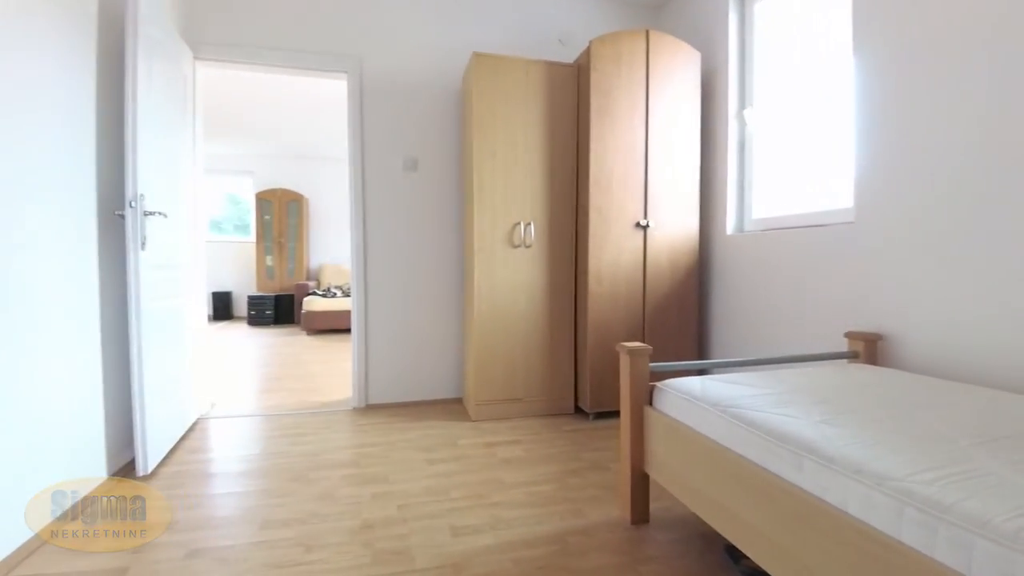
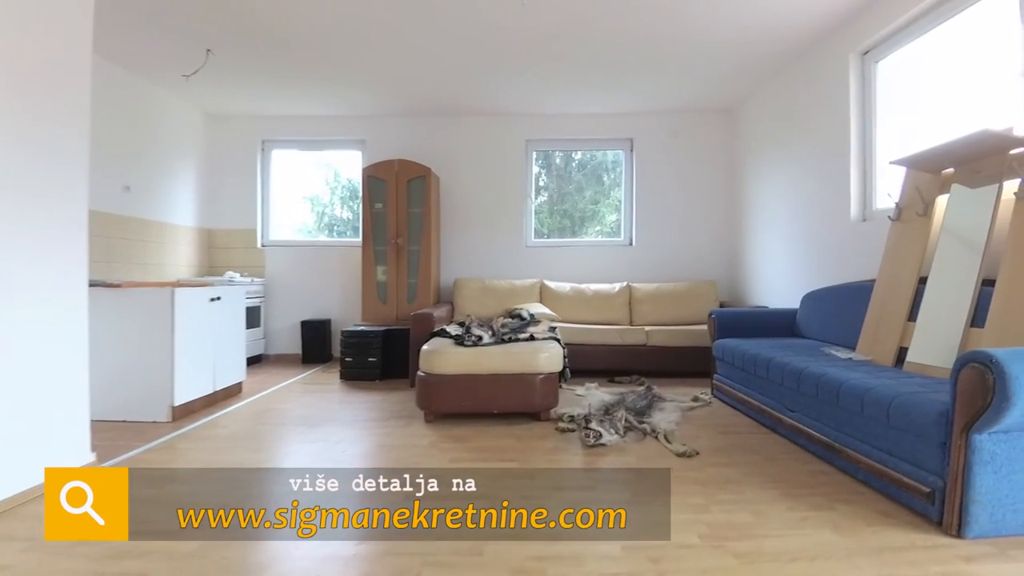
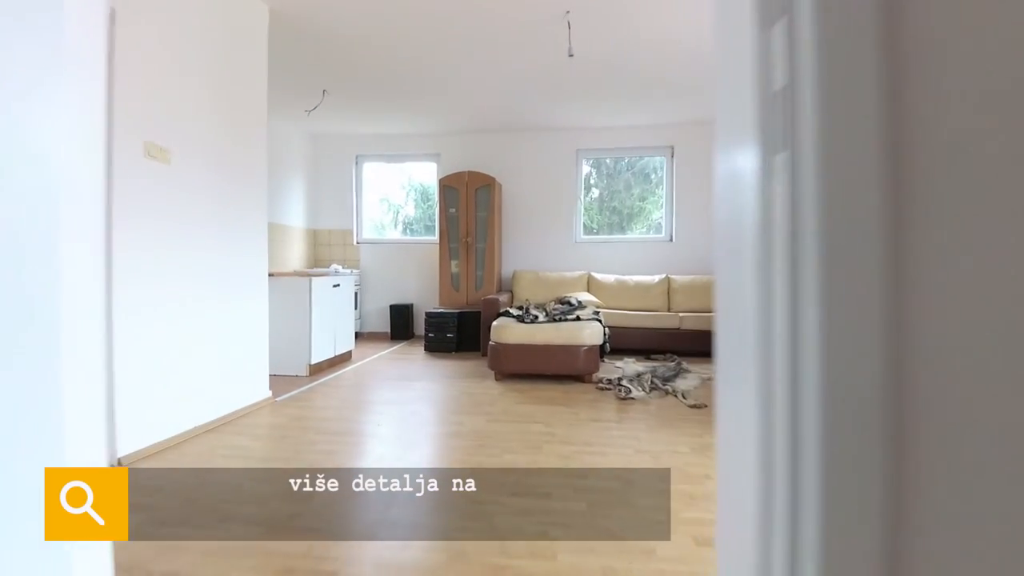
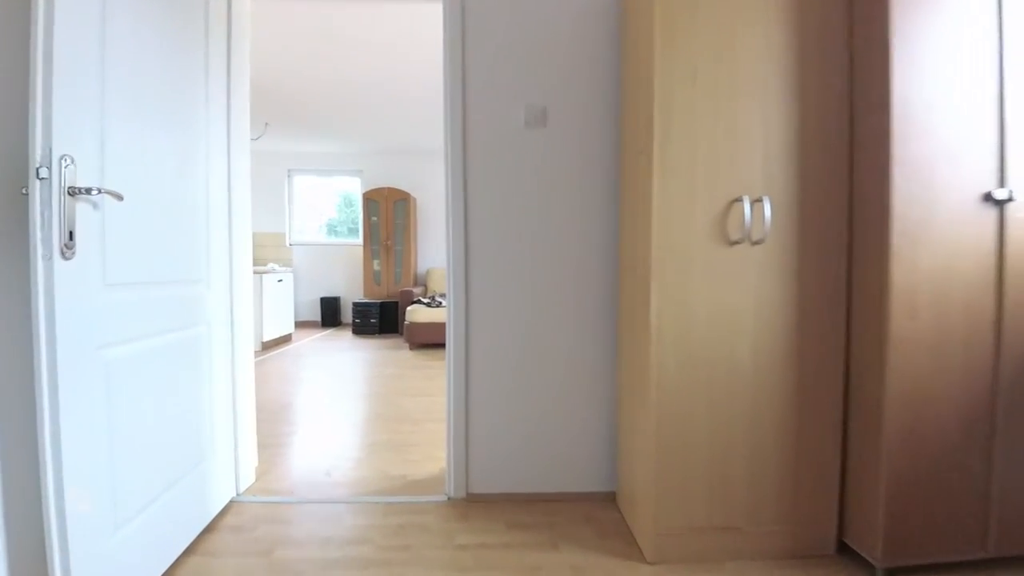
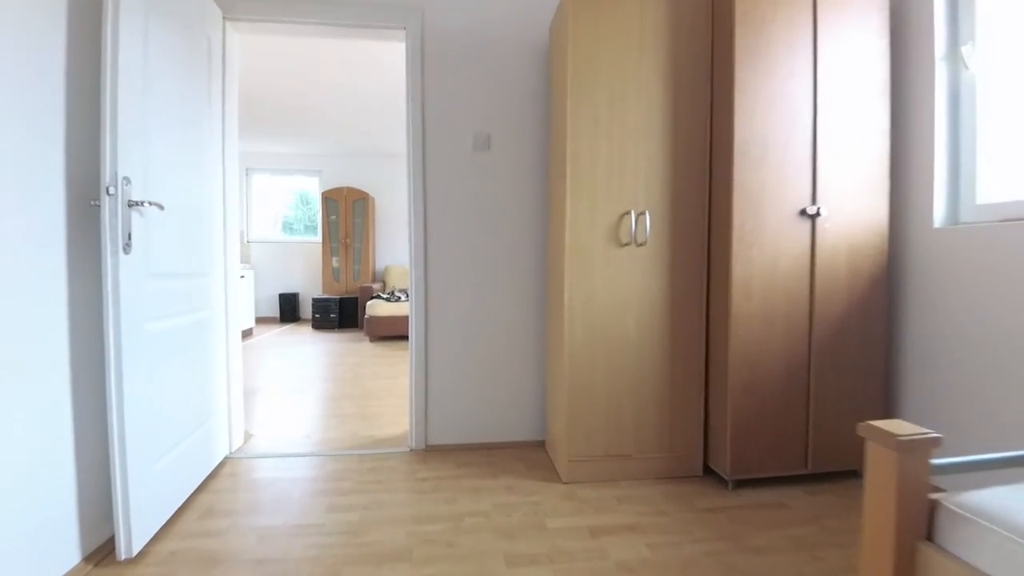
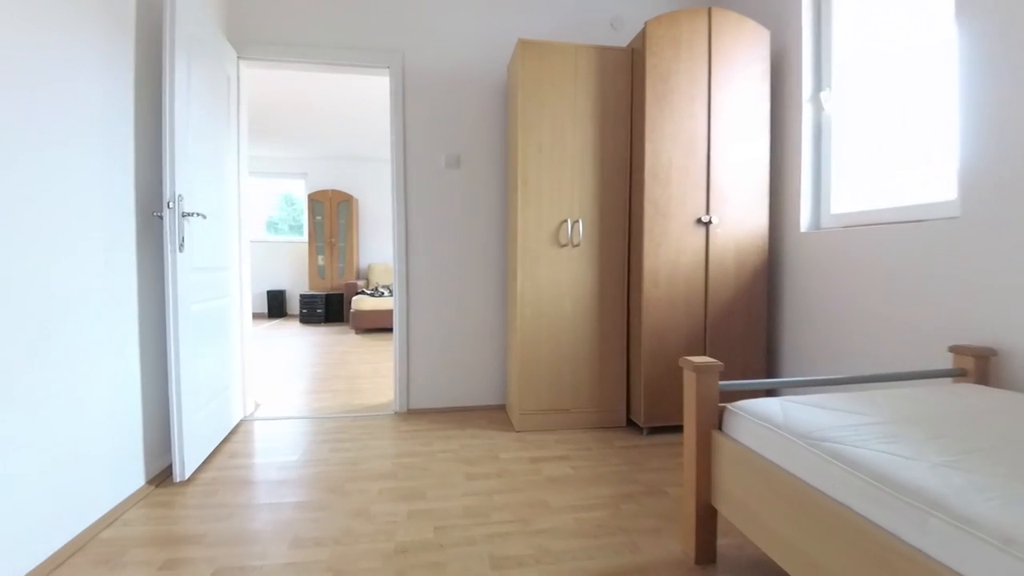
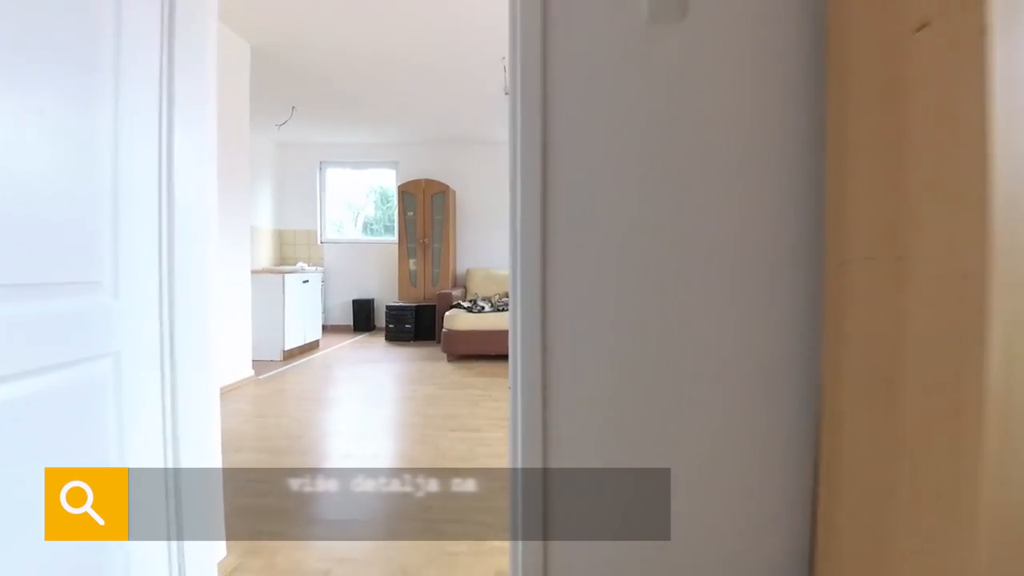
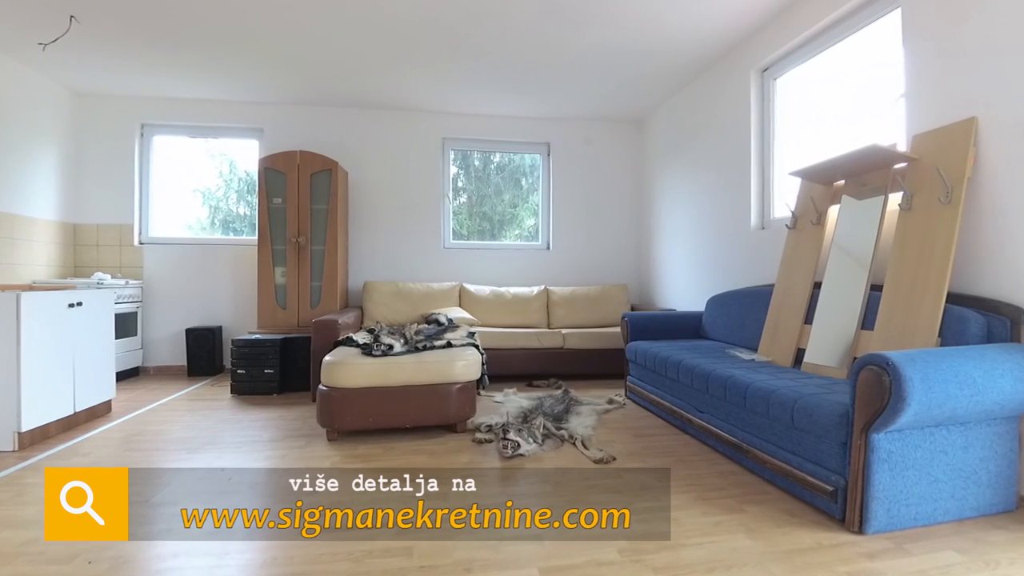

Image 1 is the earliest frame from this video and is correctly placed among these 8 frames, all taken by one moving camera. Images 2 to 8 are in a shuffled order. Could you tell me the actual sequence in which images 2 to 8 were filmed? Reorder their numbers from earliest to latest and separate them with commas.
6, 5, 4, 7, 3, 2, 8
